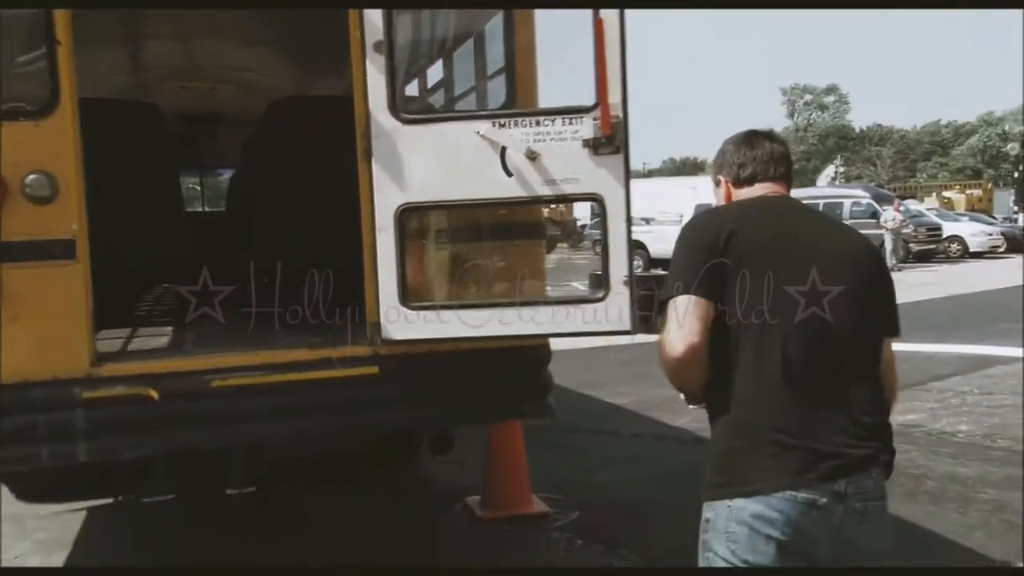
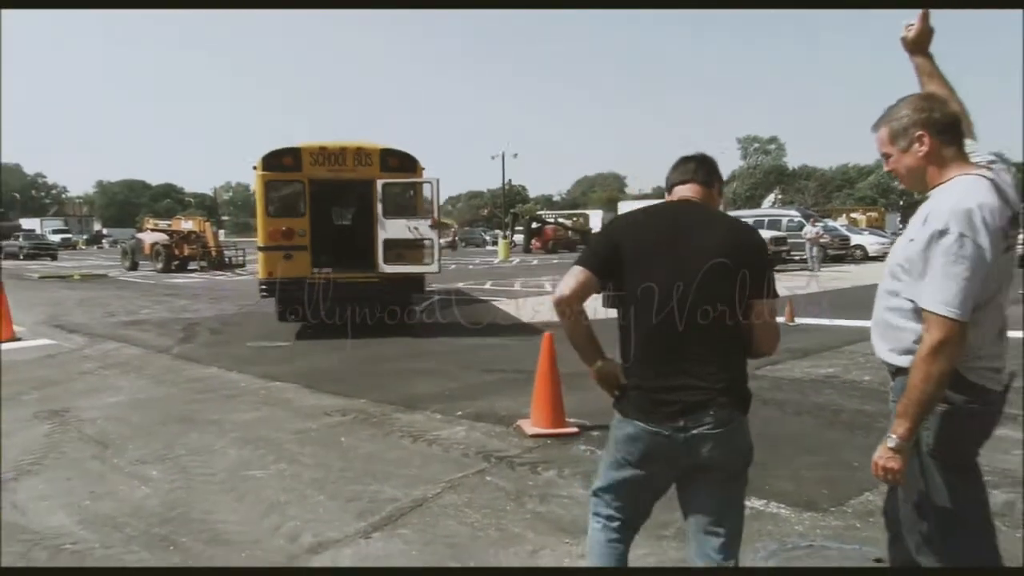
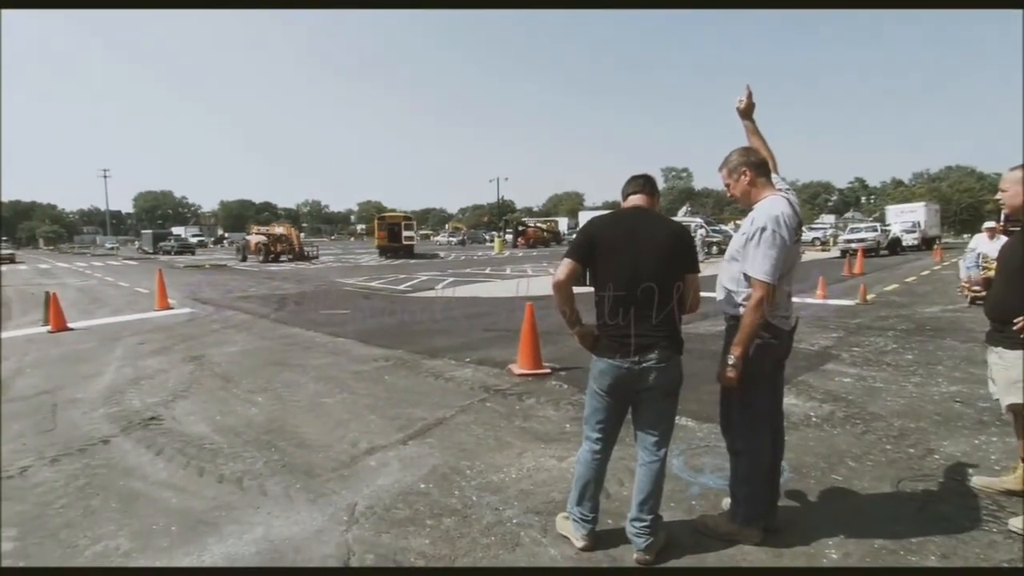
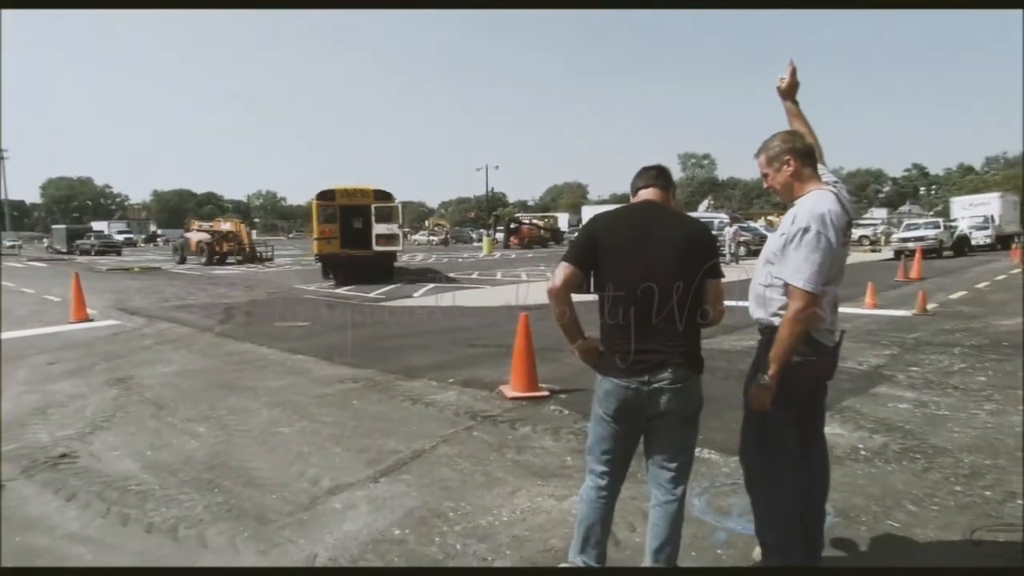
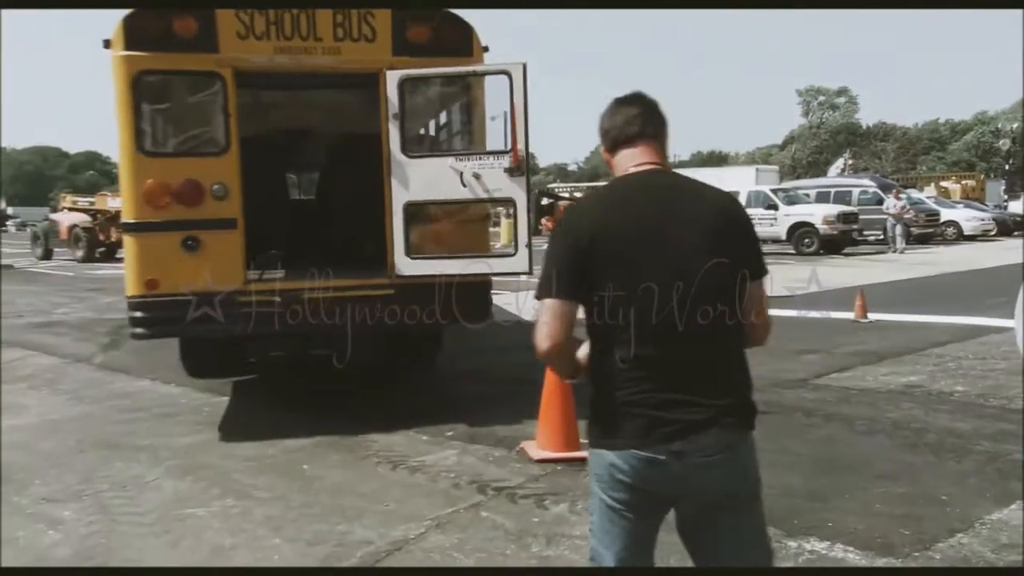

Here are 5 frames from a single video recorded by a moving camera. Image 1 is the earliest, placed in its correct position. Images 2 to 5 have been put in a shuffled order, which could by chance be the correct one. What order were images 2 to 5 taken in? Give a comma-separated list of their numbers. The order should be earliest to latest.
5, 2, 4, 3
